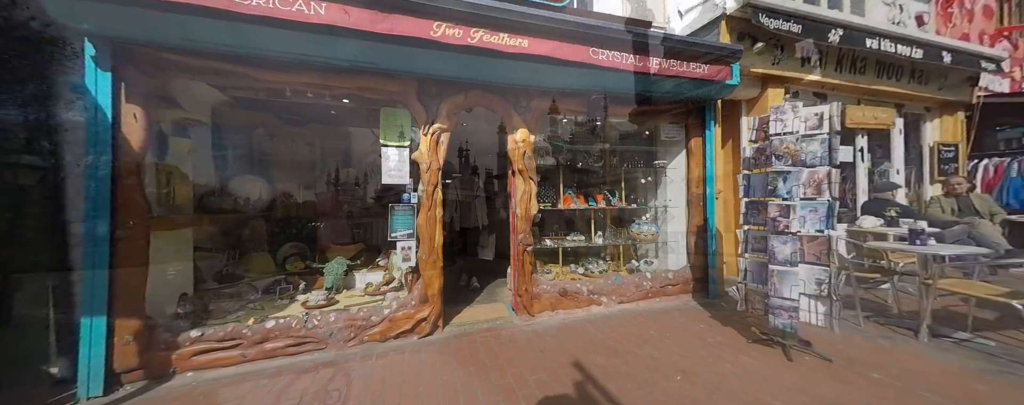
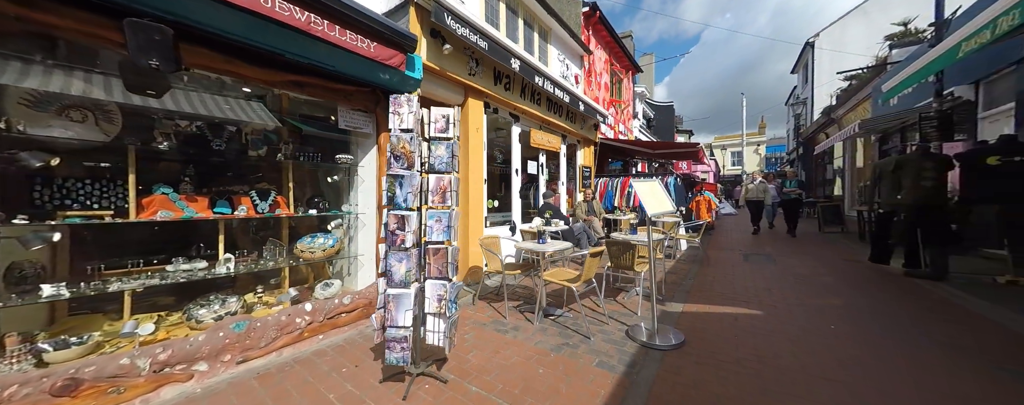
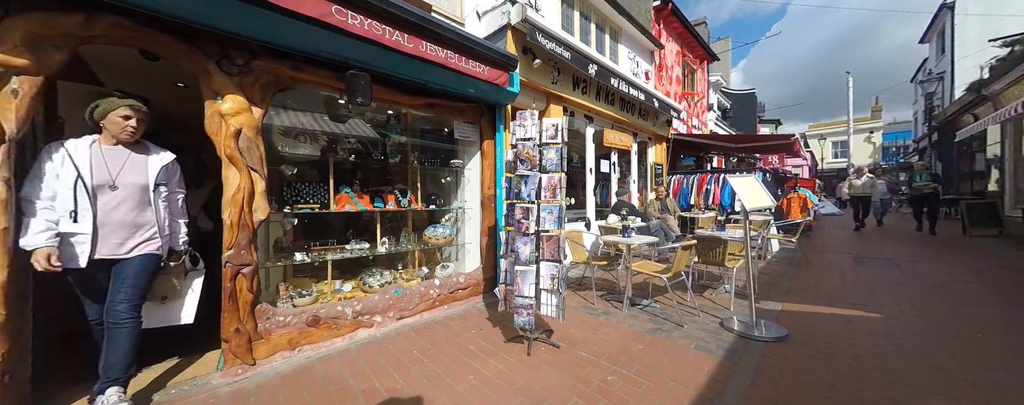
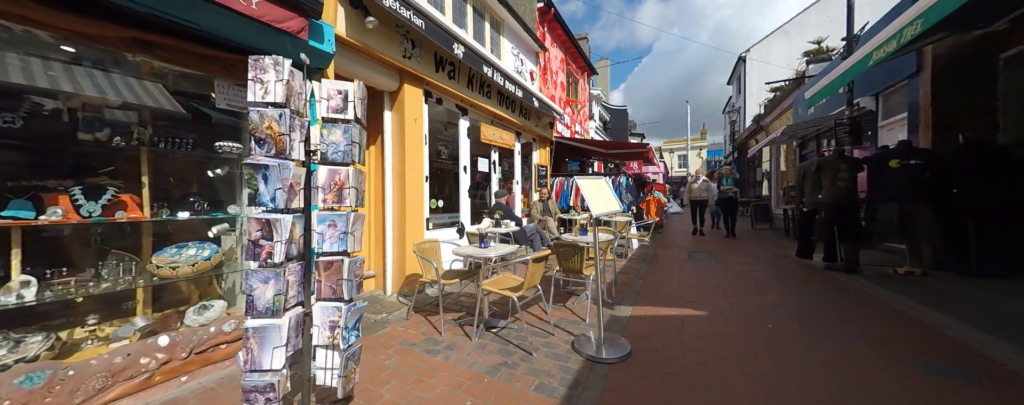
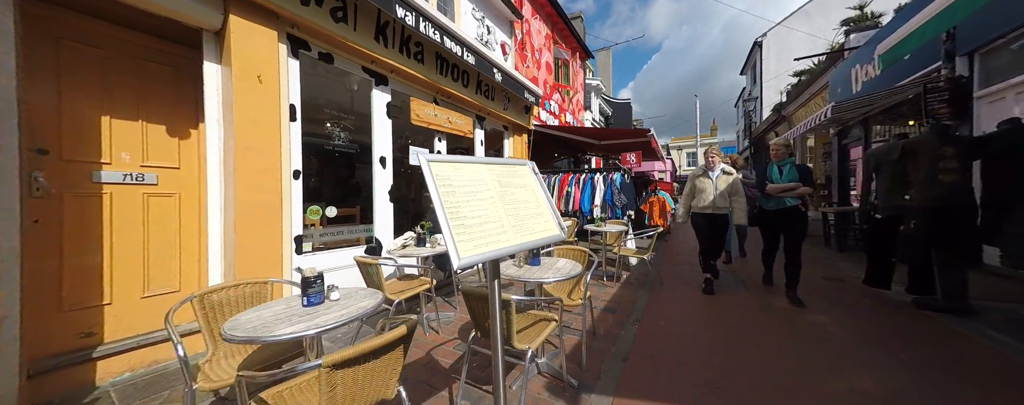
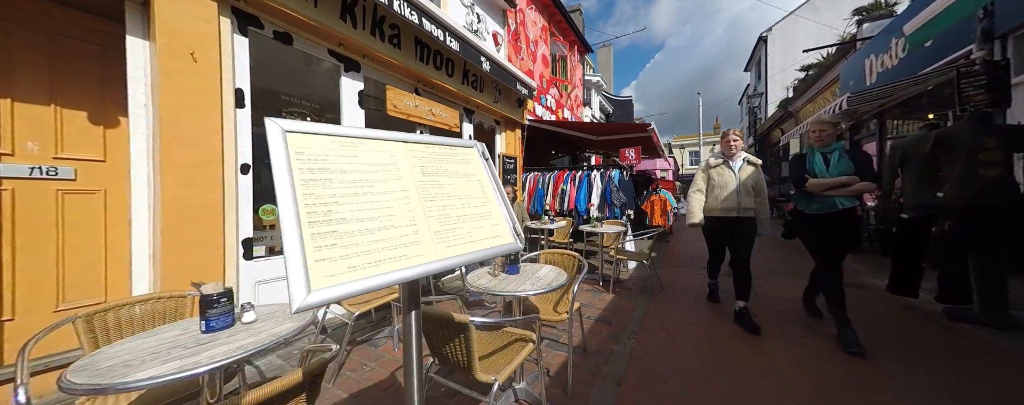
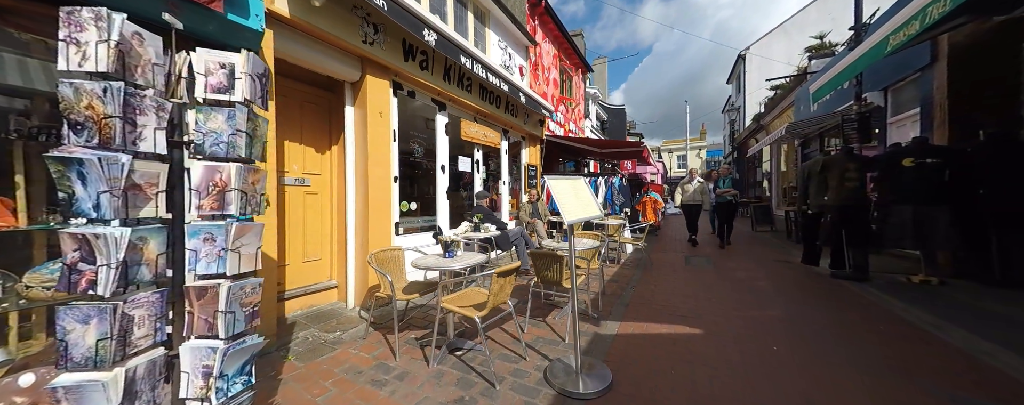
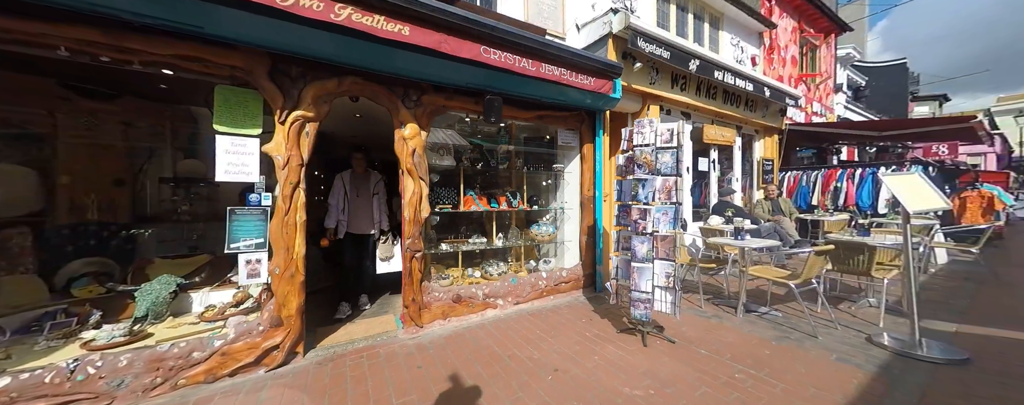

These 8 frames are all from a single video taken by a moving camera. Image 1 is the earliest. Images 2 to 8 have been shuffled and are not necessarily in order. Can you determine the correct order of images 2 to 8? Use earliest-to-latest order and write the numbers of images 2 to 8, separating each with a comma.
8, 3, 2, 4, 7, 5, 6
